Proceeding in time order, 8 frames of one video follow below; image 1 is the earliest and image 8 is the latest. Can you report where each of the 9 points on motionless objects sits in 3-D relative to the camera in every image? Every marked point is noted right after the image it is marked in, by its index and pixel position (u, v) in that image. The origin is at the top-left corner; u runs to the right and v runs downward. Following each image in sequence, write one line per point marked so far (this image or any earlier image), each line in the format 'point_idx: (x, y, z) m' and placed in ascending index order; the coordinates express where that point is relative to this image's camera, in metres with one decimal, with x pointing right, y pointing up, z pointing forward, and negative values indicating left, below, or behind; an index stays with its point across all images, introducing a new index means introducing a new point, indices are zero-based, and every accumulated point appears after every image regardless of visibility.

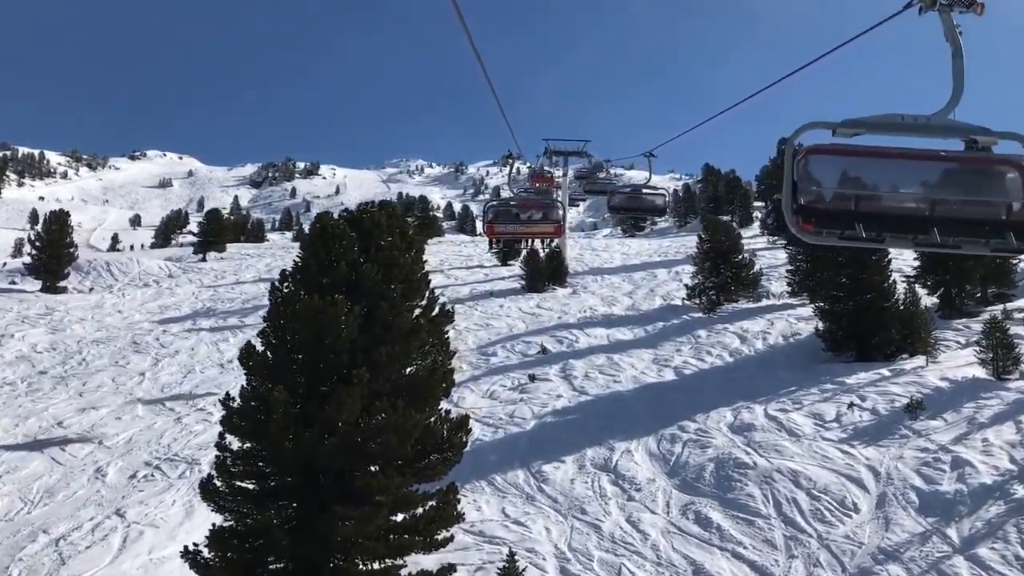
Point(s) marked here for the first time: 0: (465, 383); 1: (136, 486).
0: (-1.3, -2.7, +17.9) m
1: (-7.0, -3.7, +12.0) m
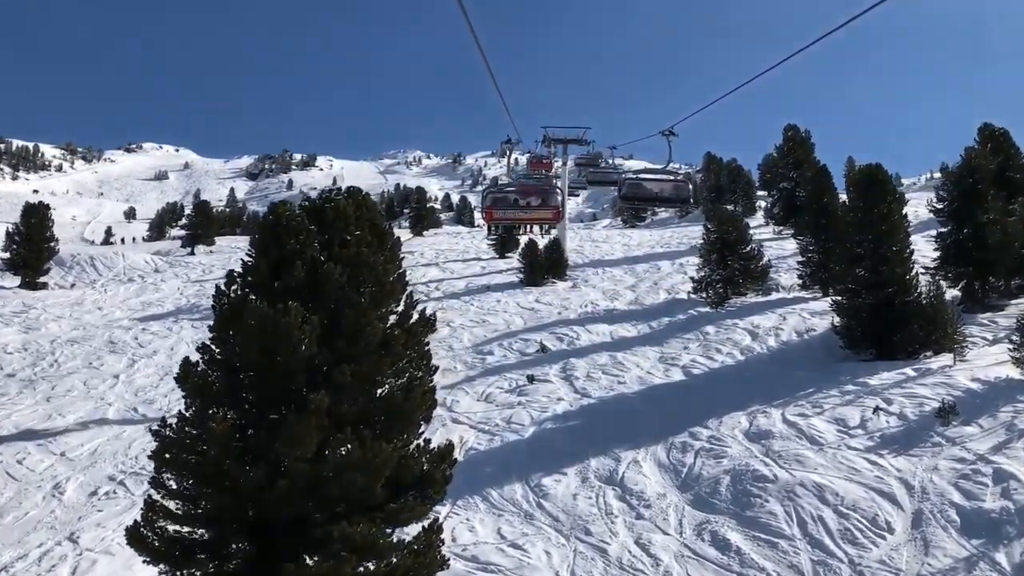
0: (-1.4, -2.6, +16.8) m
1: (-7.1, -3.7, +10.9) m
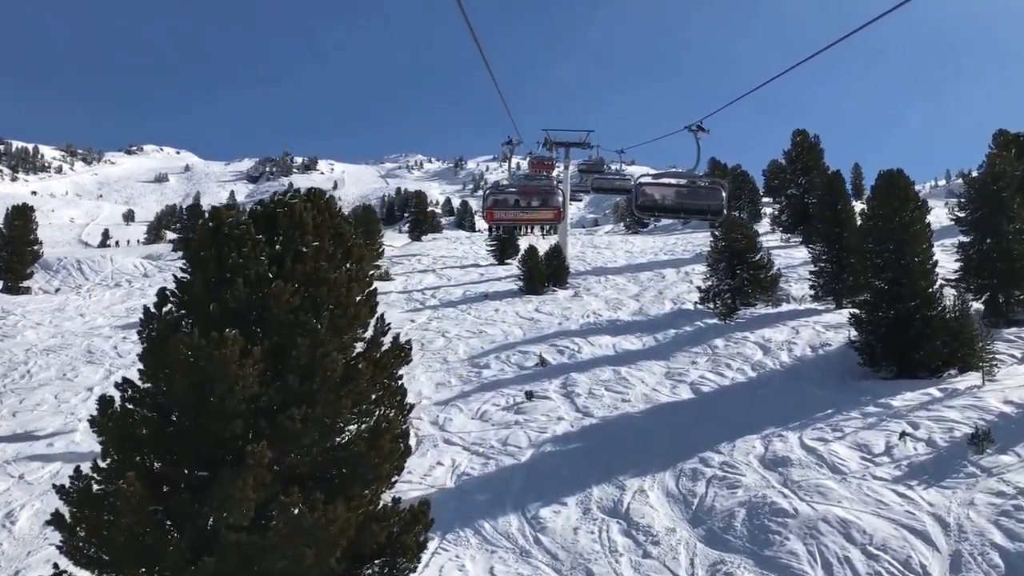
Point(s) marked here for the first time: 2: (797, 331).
0: (-1.5, -2.8, +15.8) m
1: (-7.2, -3.8, +9.9) m
2: (+8.4, -1.3, +18.8) m
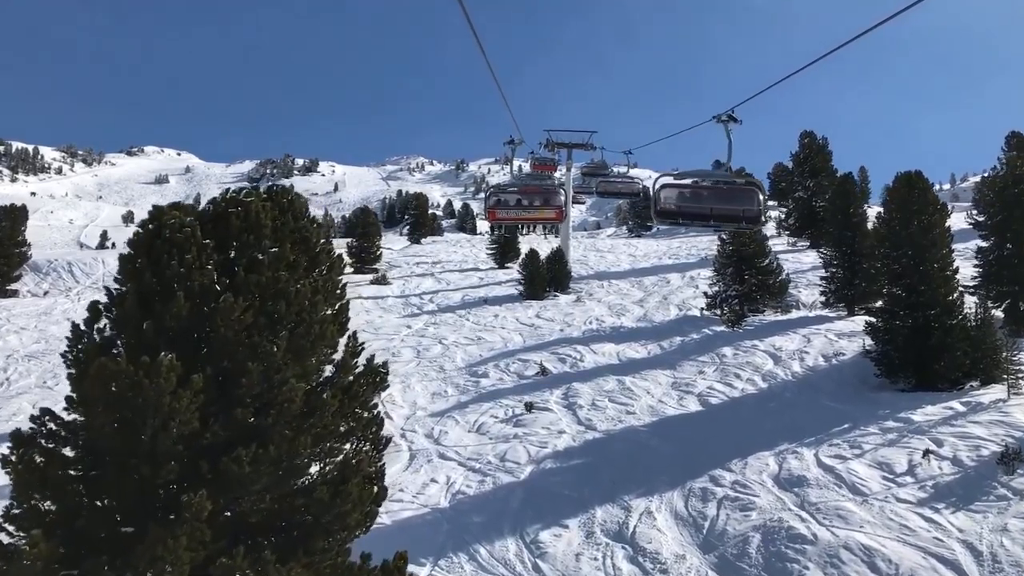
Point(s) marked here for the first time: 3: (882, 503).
0: (-1.5, -2.9, +15.1) m
1: (-7.2, -3.9, +9.2) m
2: (+8.3, -1.4, +18.1) m
3: (+6.0, -3.4, +10.3) m
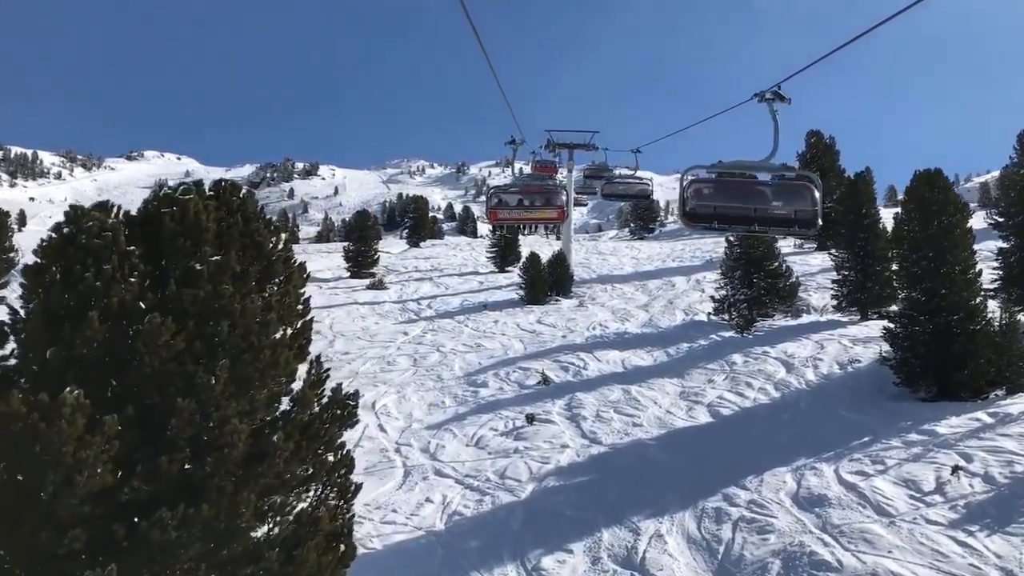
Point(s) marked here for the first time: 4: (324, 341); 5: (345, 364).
0: (-1.5, -3.1, +14.3) m
1: (-7.2, -4.1, +8.4) m
2: (+8.3, -1.6, +17.3) m
3: (+6.0, -3.5, +9.6) m
4: (-5.8, -1.6, +19.9) m
5: (-4.7, -2.1, +17.9) m
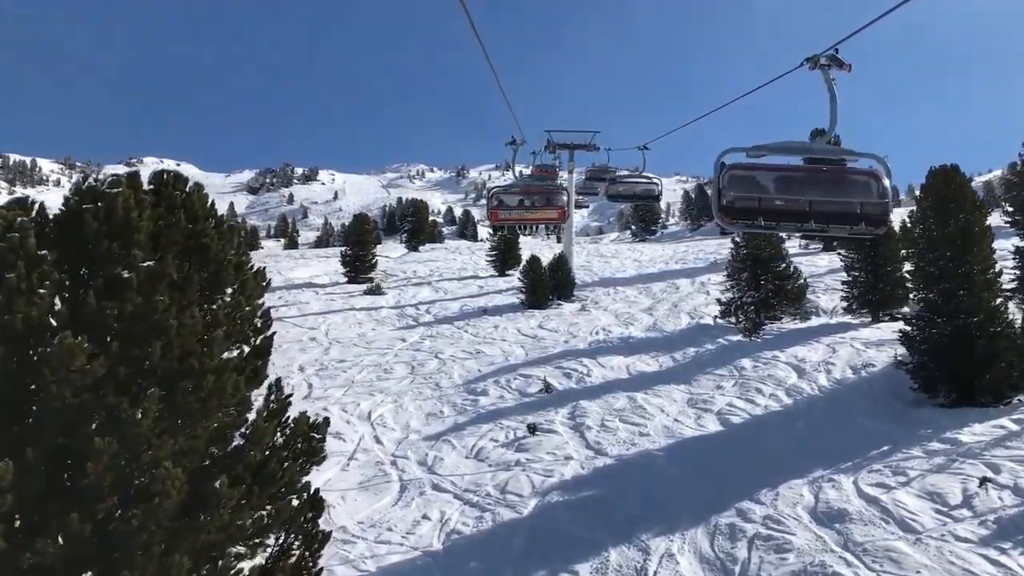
0: (-1.5, -3.2, +13.8) m
1: (-7.2, -4.2, +7.9) m
2: (+8.4, -1.6, +16.7) m
3: (+6.0, -3.5, +9.0) m
4: (-5.8, -1.8, +19.3) m
5: (-4.7, -2.3, +17.4) m
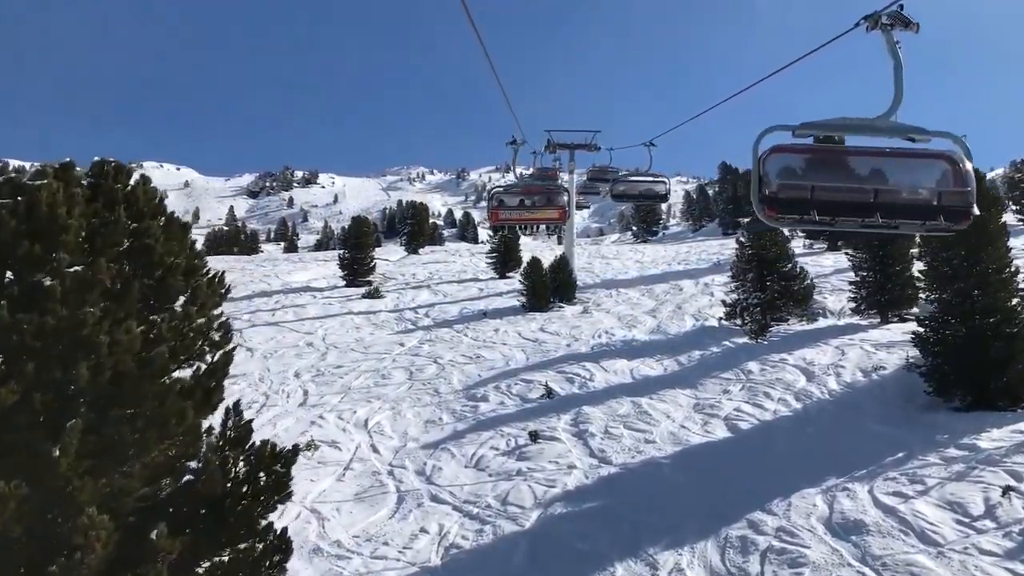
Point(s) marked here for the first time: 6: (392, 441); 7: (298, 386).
0: (-1.4, -3.3, +13.3) m
1: (-7.2, -4.3, +7.4) m
2: (+8.4, -1.6, +16.3) m
3: (+6.0, -3.6, +8.5) m
4: (-5.8, -1.9, +18.9) m
5: (-4.6, -2.4, +16.9) m
6: (-2.5, -3.3, +13.6) m
7: (-5.5, -2.5, +16.6) m
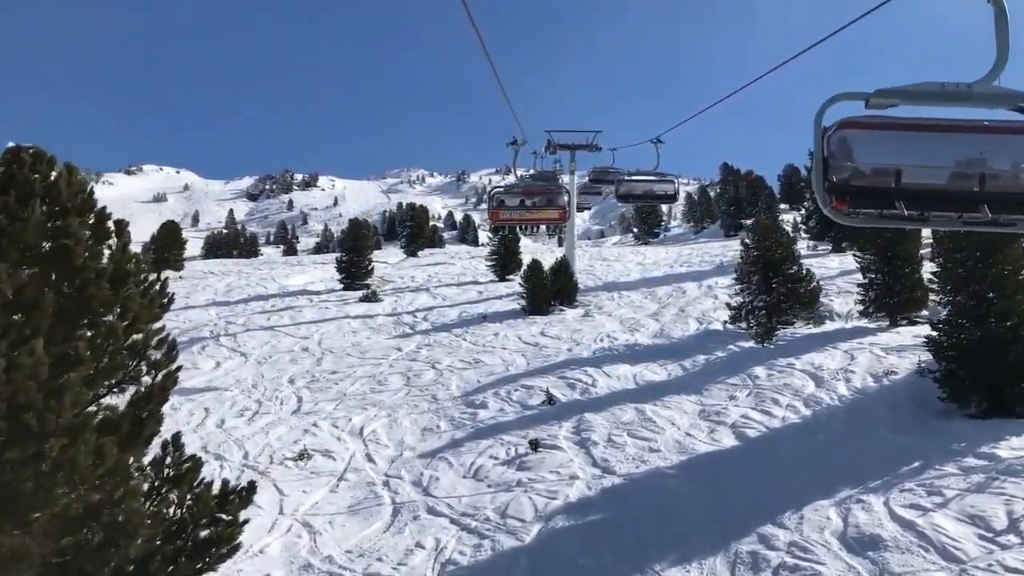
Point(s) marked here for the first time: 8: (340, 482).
0: (-1.4, -3.3, +12.9) m
1: (-7.2, -4.3, +7.0) m
2: (+8.4, -1.7, +15.9) m
3: (+6.0, -3.6, +8.1) m
4: (-5.8, -2.0, +18.5) m
5: (-4.6, -2.5, +16.5) m
6: (-2.5, -3.3, +13.2) m
7: (-5.5, -2.6, +16.2) m
8: (-3.2, -3.6, +12.1) m
